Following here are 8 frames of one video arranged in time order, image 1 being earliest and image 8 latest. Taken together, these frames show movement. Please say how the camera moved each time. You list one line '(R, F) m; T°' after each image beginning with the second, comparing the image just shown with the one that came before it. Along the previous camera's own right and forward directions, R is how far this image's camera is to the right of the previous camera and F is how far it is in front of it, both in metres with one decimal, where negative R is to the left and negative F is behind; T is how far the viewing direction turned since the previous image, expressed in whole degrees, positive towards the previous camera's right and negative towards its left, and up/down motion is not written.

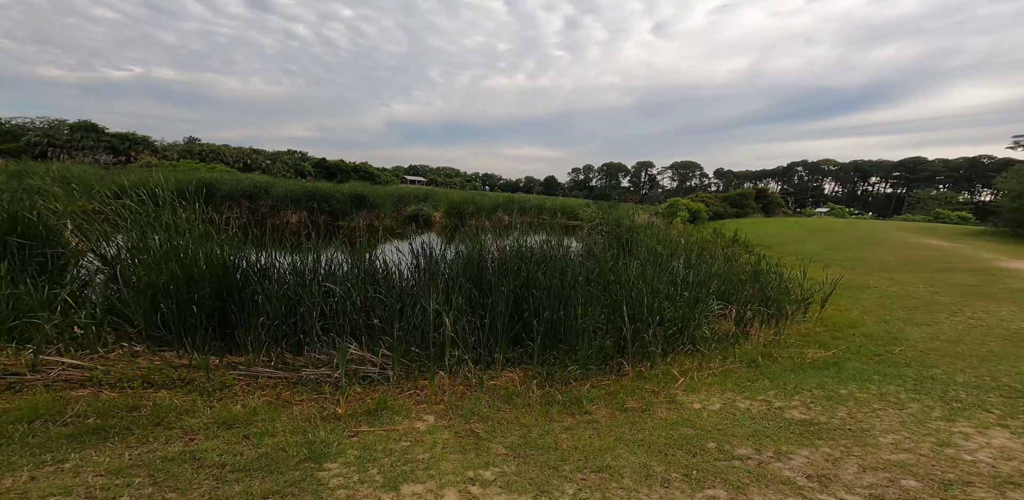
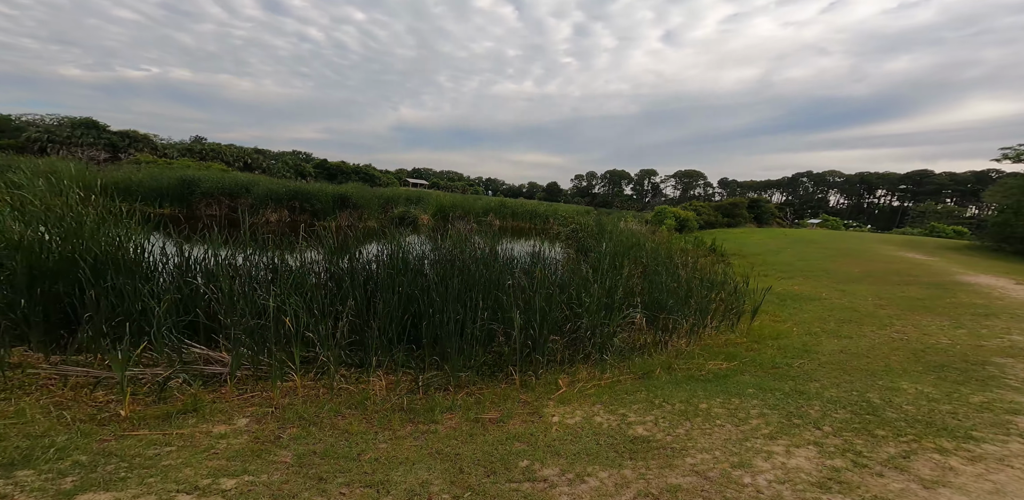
(+1.0, +0.1) m; 0°
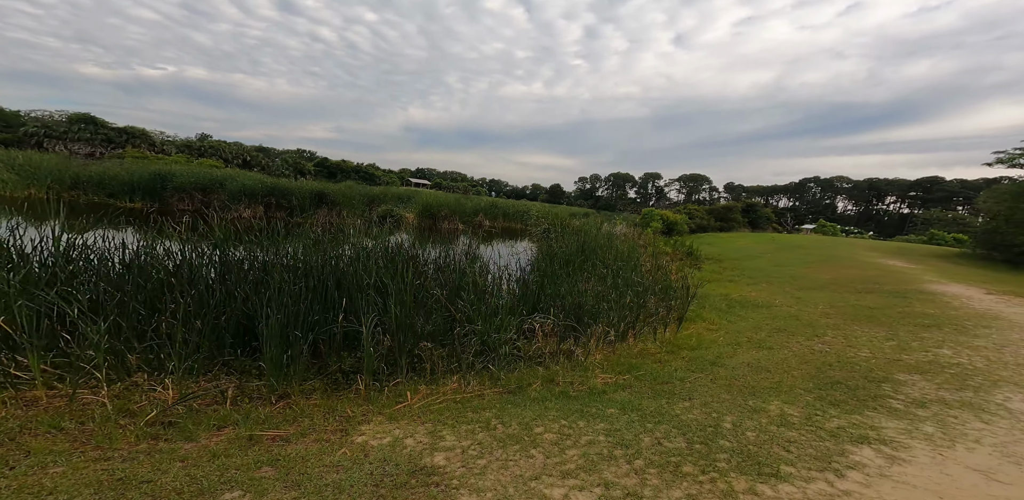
(+1.2, +0.4) m; 0°
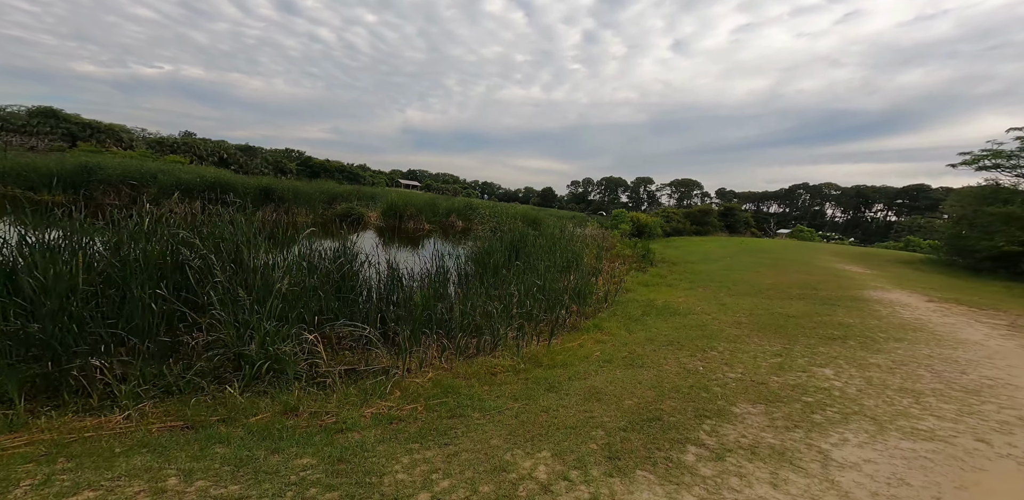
(+1.6, +0.8) m; +1°
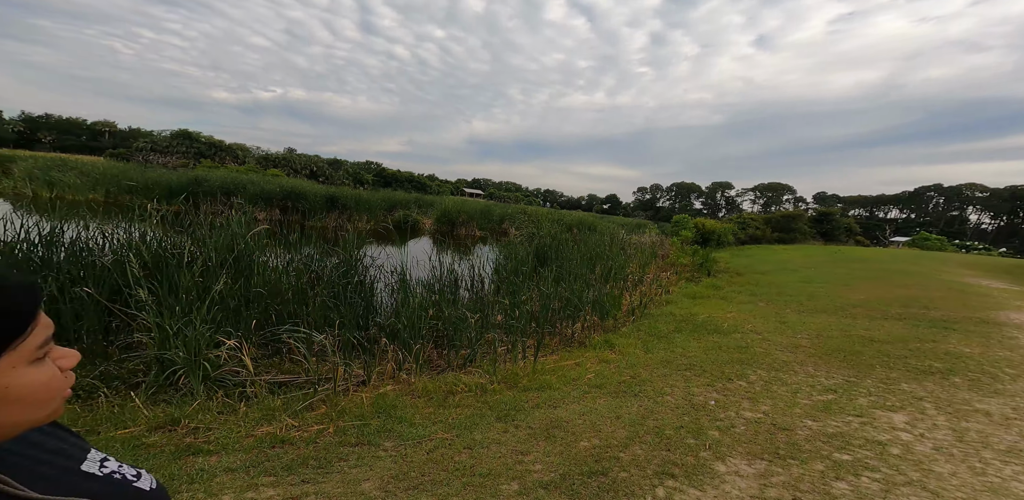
(+0.8, +0.7) m; -10°
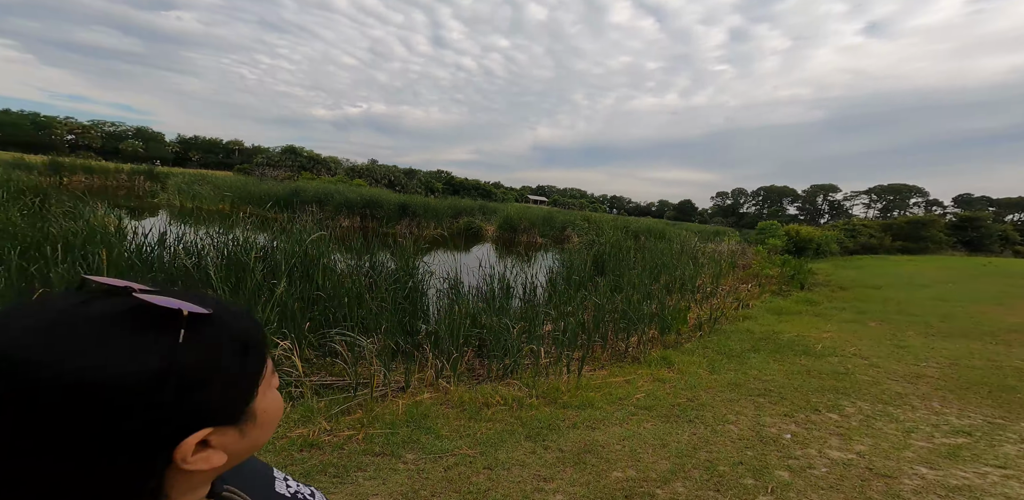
(+0.2, +0.2) m; -9°
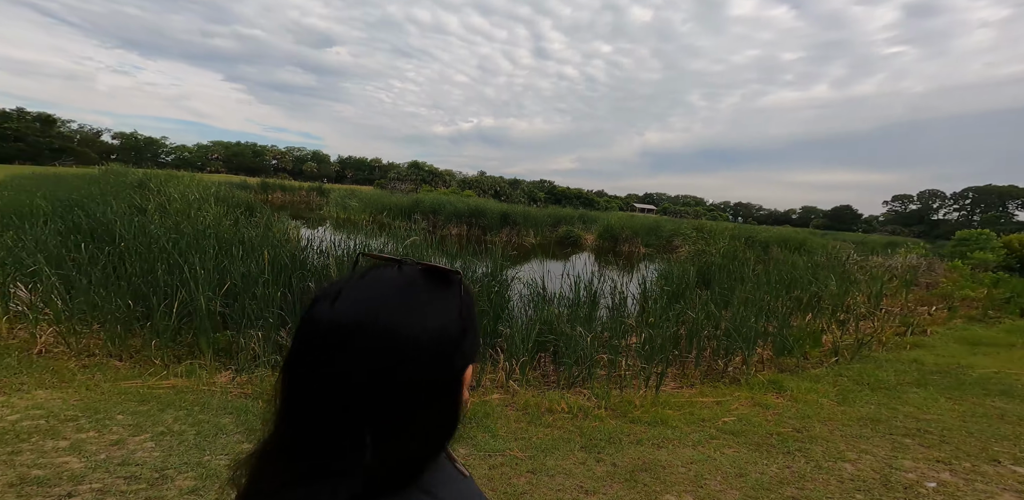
(+0.3, +0.1) m; -13°
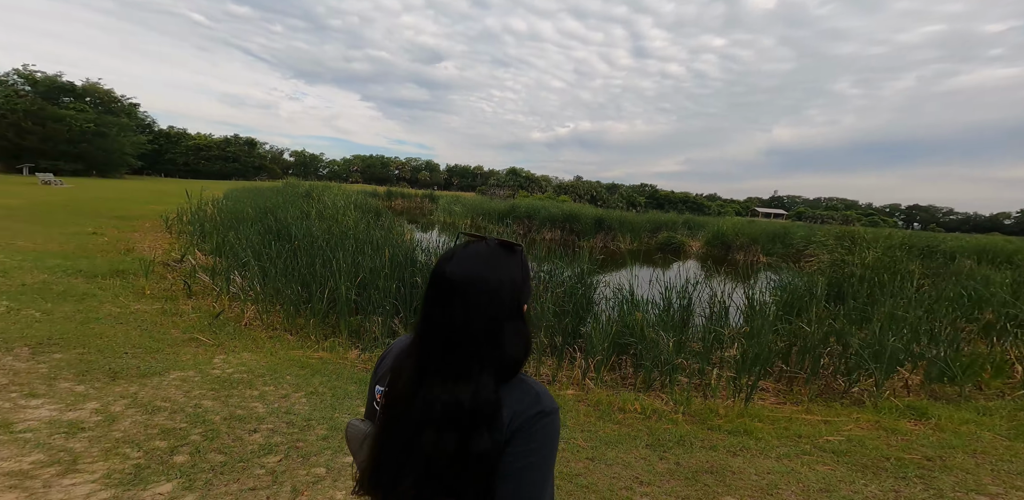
(+0.2, -0.1) m; -12°
